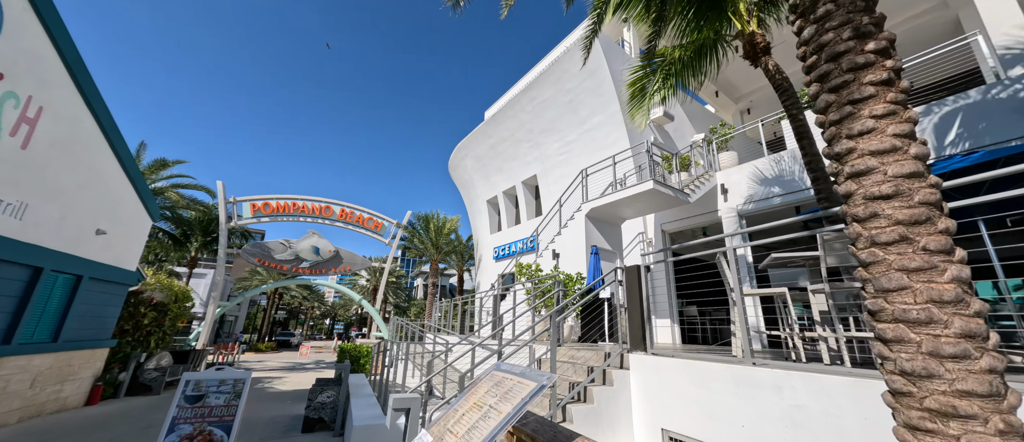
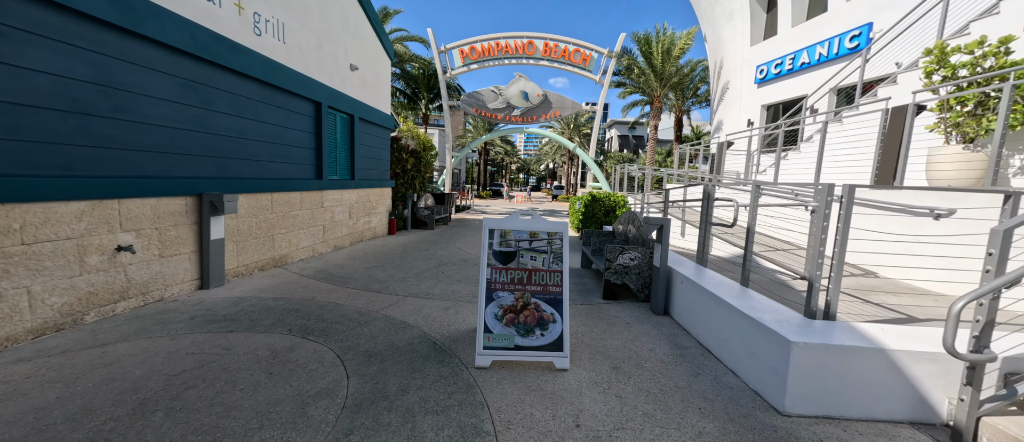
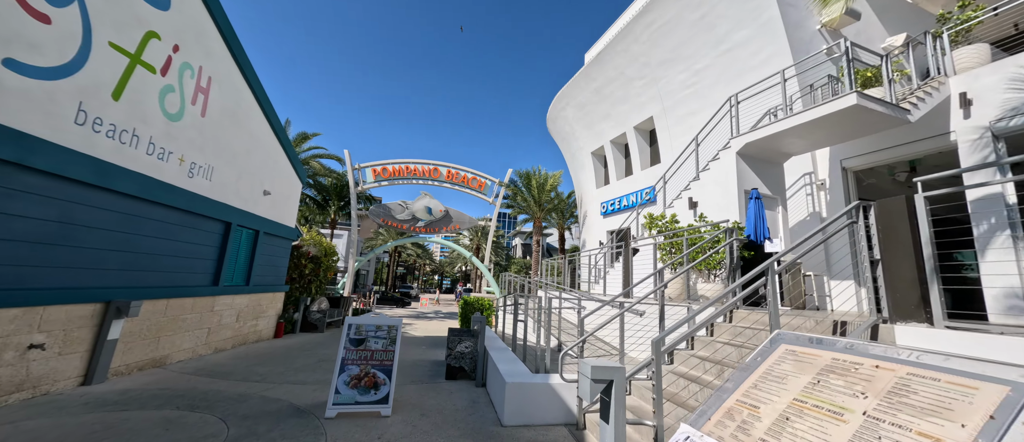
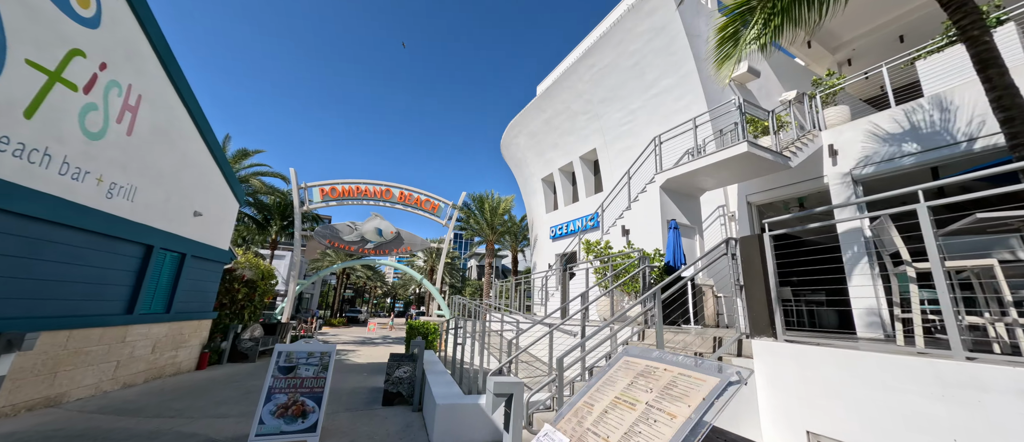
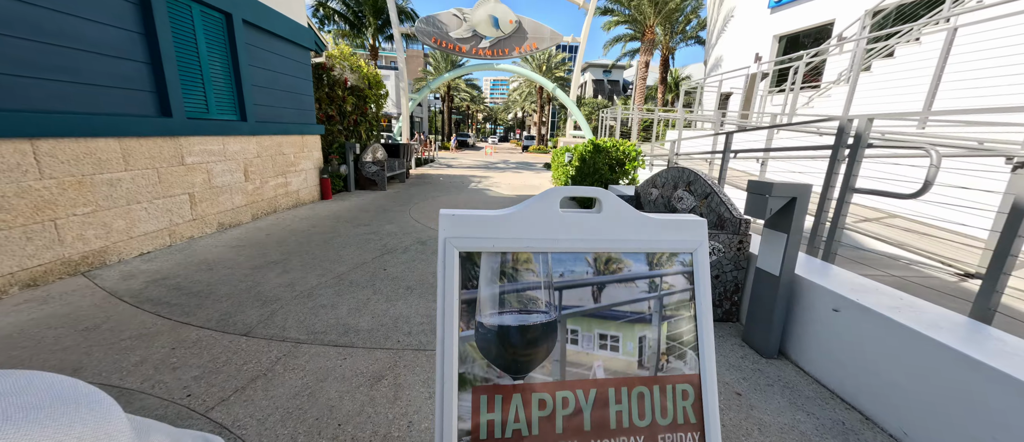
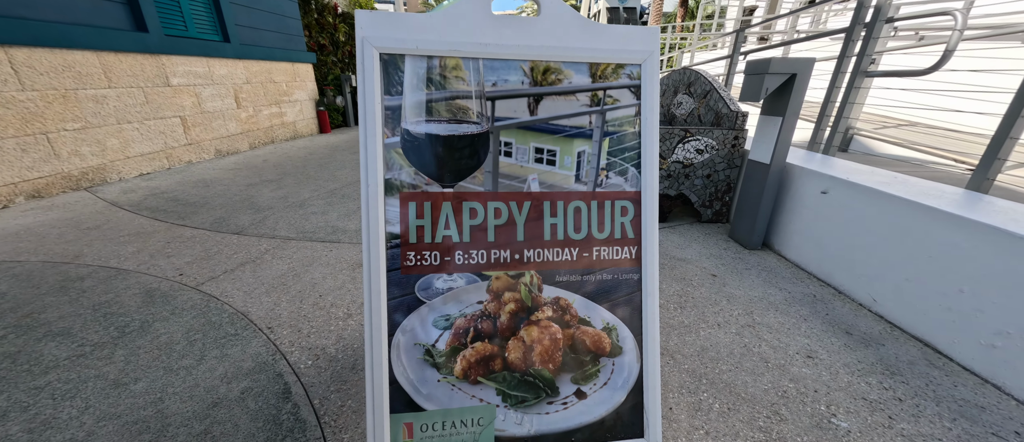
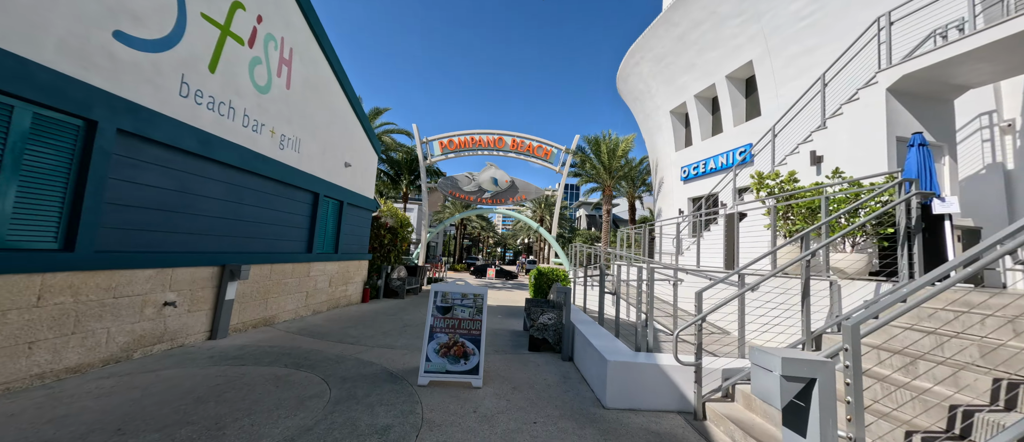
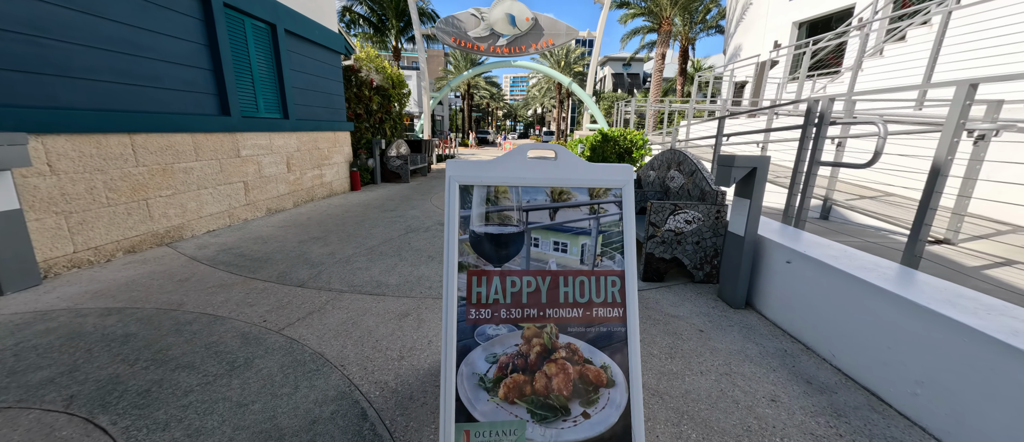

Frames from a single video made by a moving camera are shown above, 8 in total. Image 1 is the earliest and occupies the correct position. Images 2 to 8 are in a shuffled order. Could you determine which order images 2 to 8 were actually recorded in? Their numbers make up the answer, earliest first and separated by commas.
4, 3, 7, 2, 8, 6, 5
